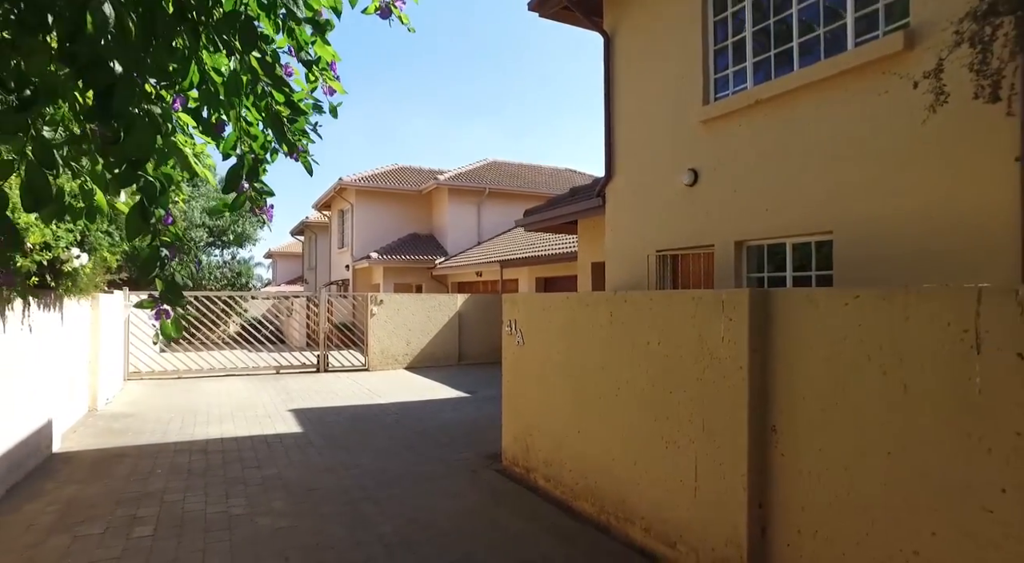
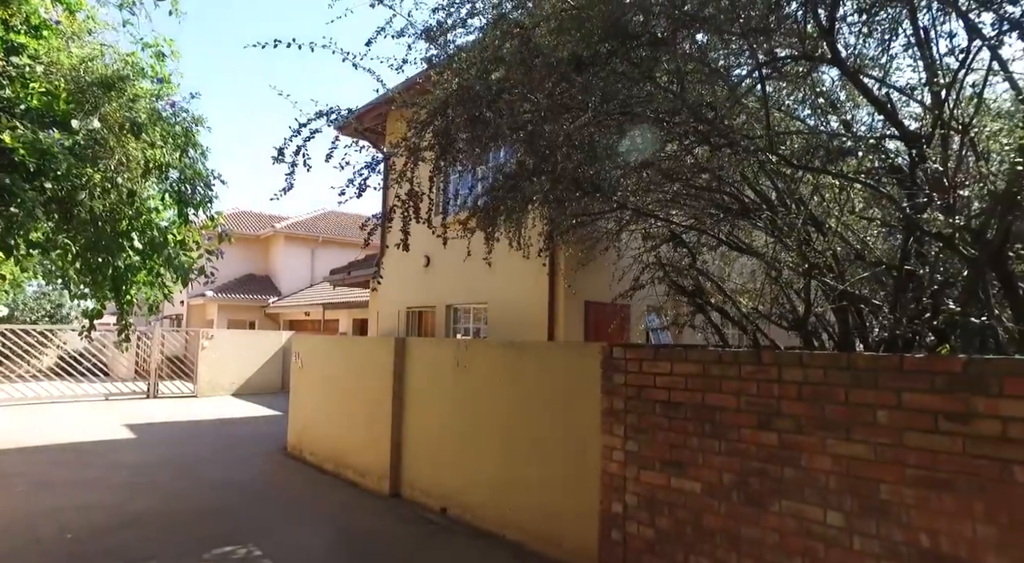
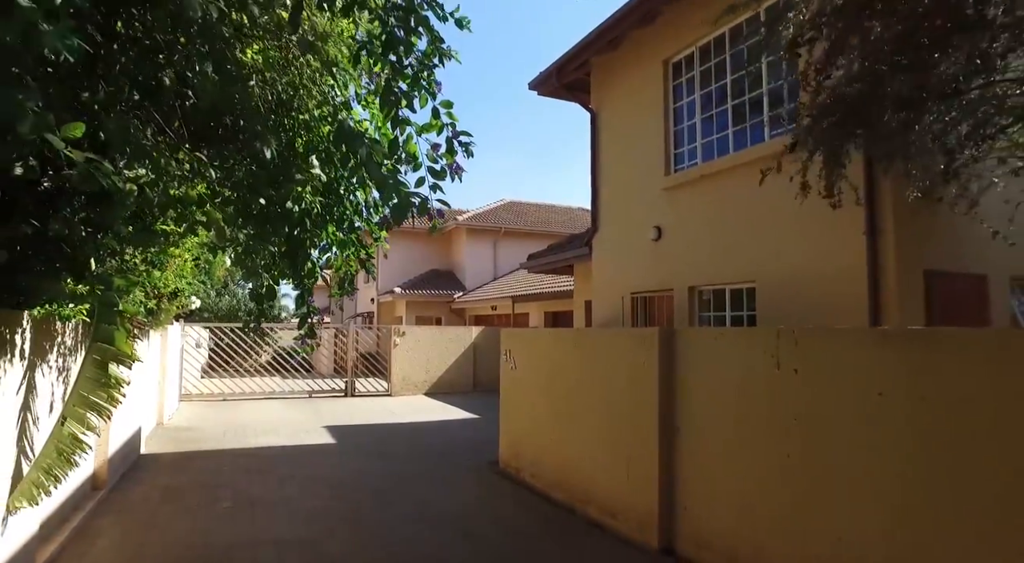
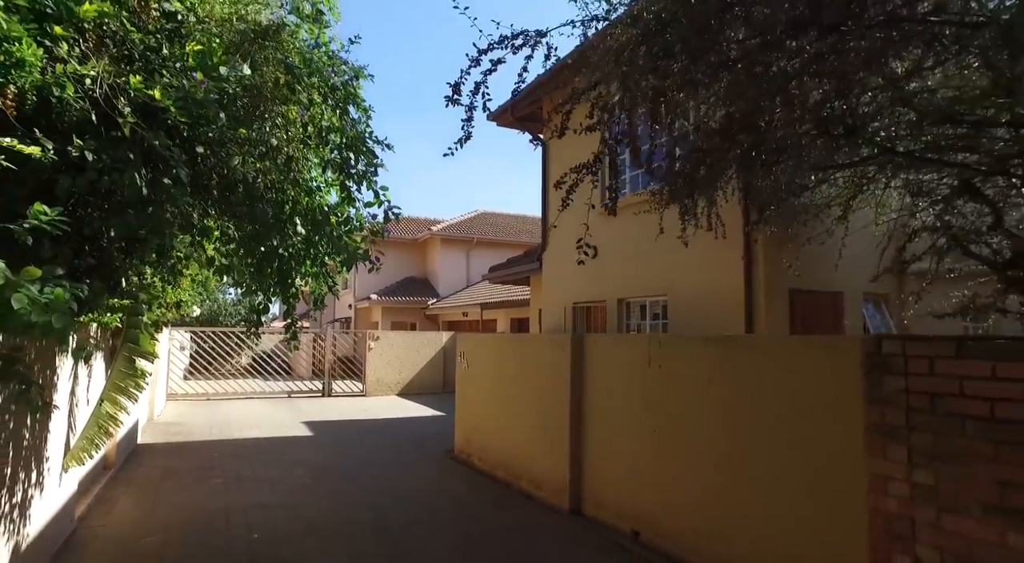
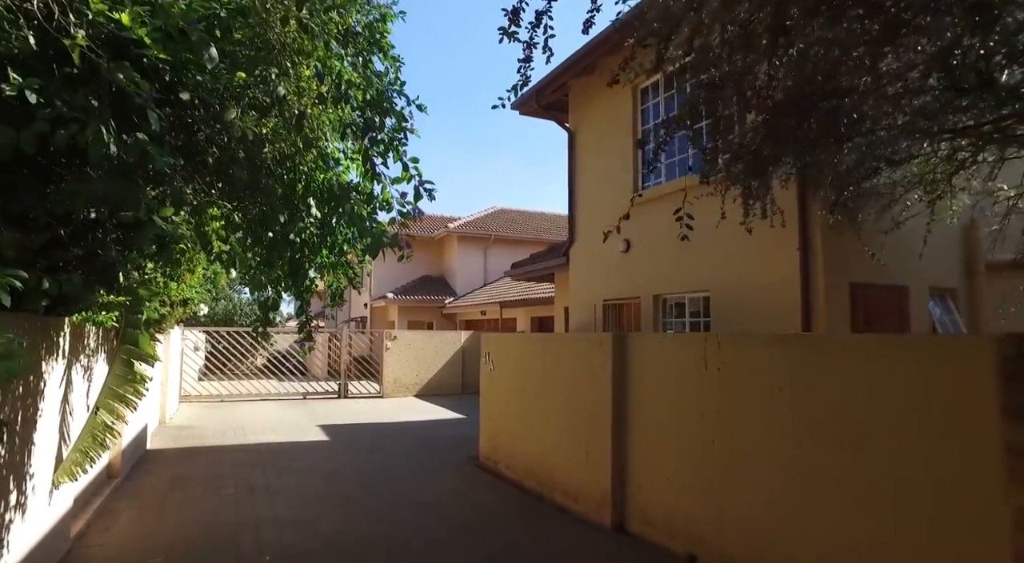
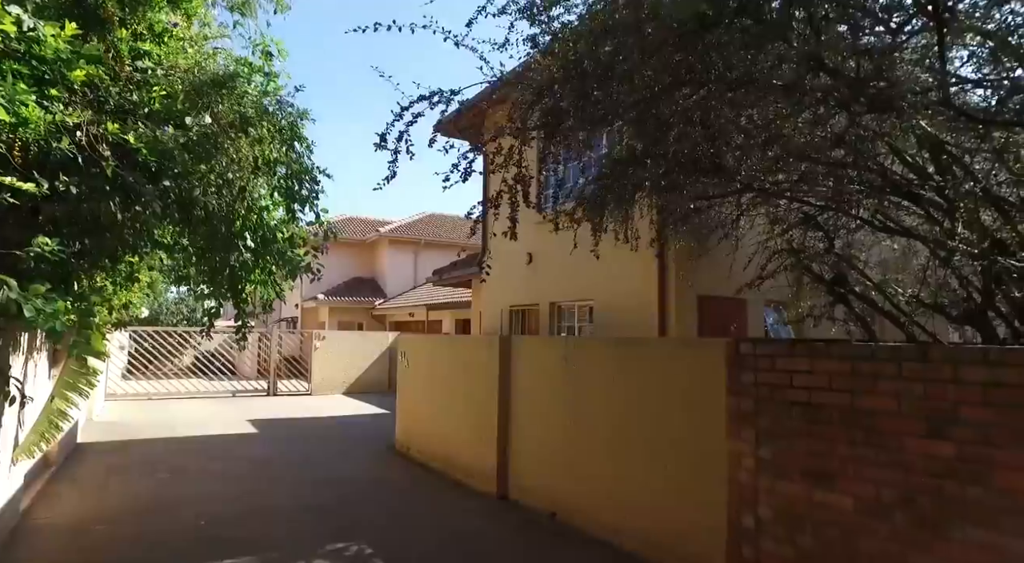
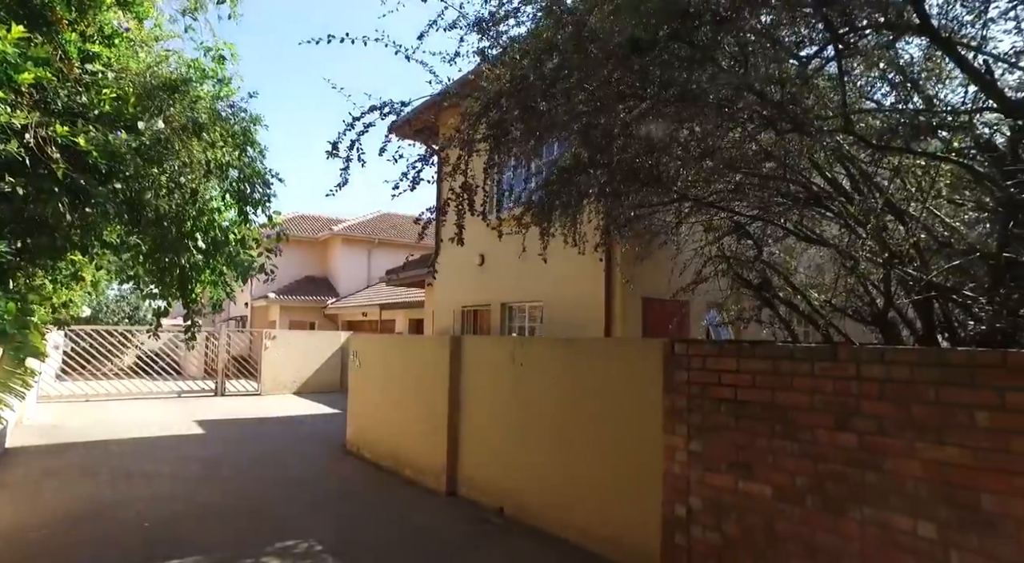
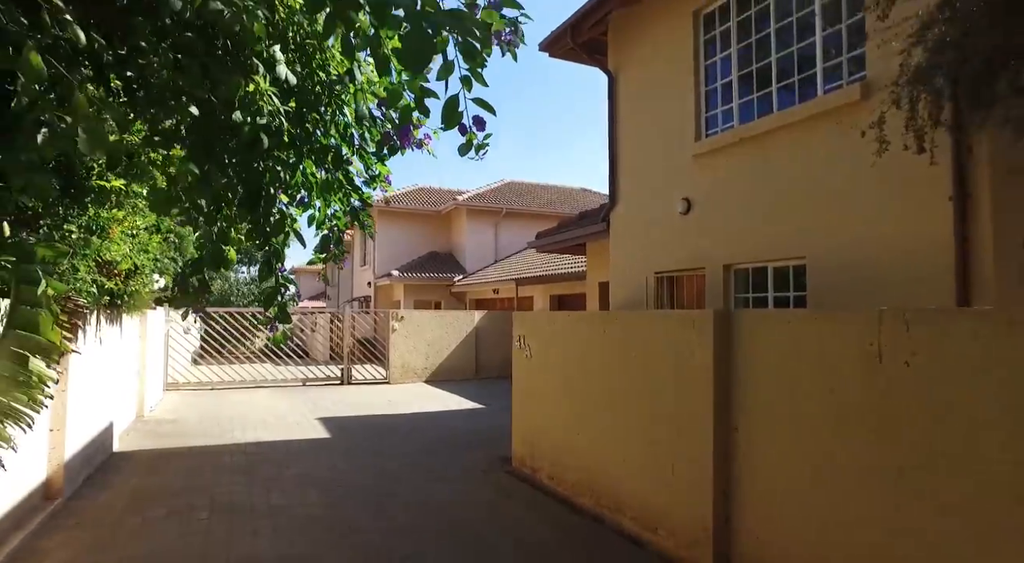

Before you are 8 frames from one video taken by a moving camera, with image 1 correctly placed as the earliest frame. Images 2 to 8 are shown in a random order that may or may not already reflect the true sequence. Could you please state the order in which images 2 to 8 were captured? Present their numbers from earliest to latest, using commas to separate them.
8, 3, 5, 4, 6, 7, 2
